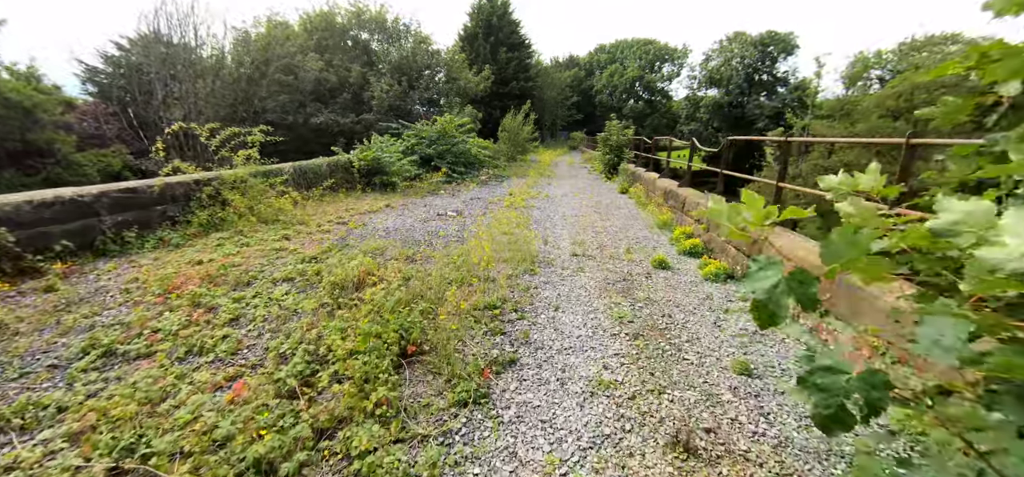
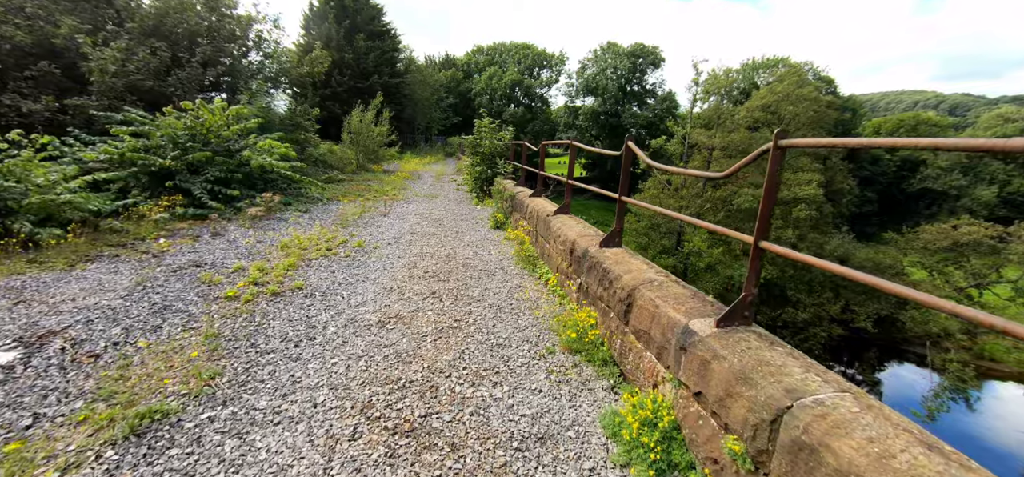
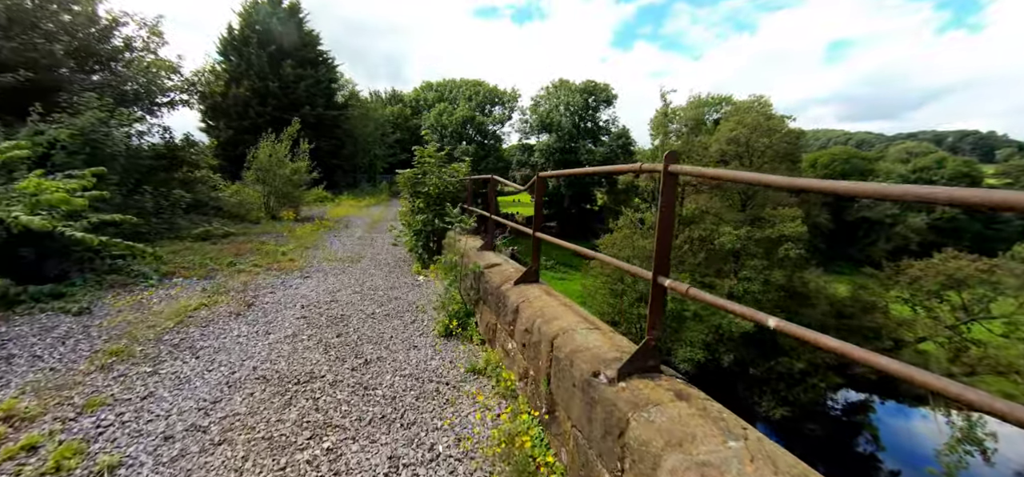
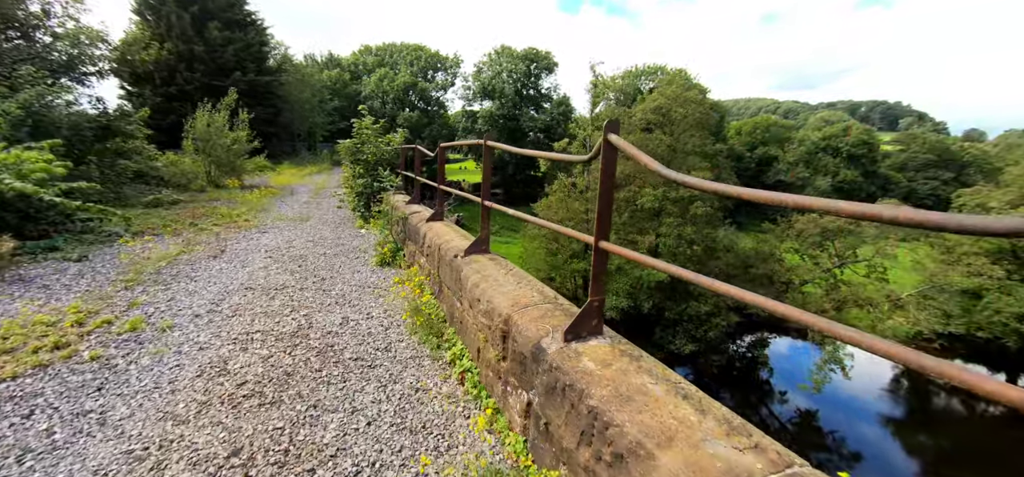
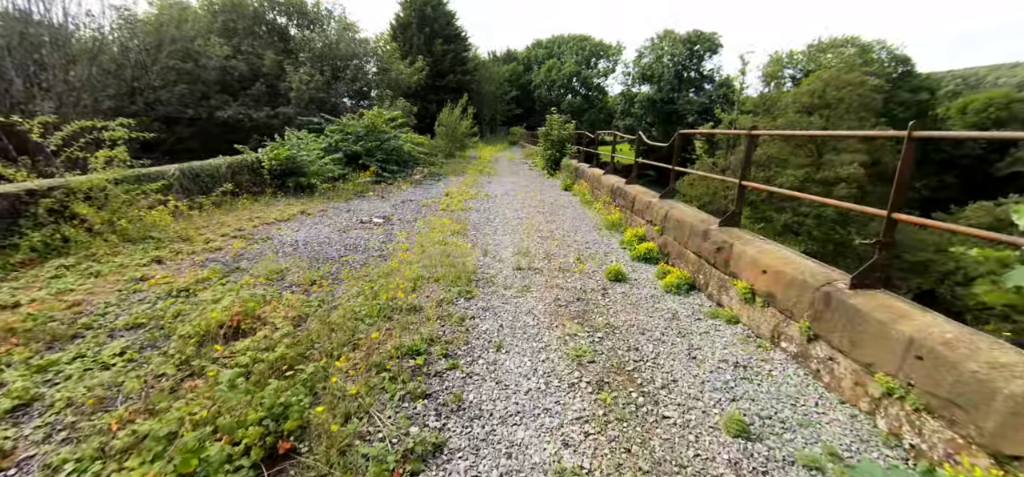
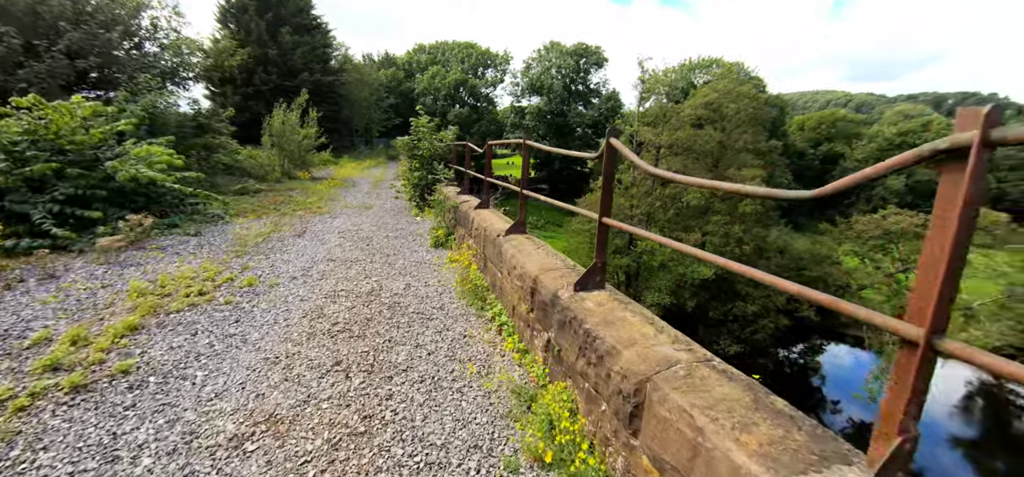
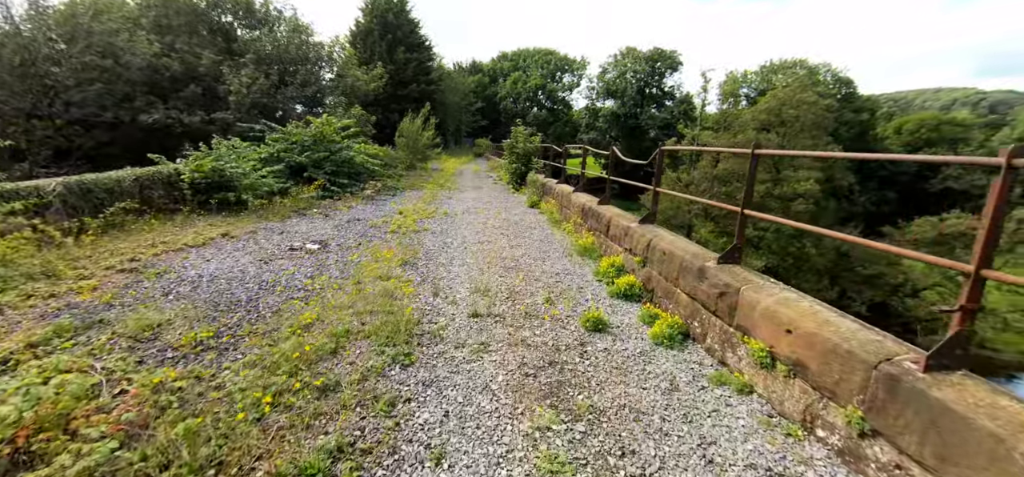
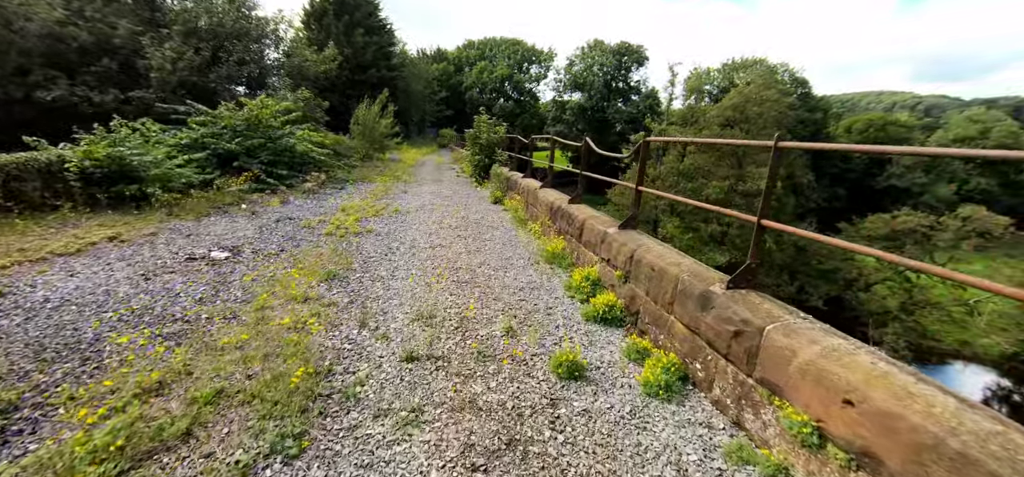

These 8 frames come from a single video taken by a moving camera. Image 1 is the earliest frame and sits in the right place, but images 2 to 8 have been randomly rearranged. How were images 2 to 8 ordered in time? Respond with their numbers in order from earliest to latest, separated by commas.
5, 7, 8, 2, 6, 4, 3
